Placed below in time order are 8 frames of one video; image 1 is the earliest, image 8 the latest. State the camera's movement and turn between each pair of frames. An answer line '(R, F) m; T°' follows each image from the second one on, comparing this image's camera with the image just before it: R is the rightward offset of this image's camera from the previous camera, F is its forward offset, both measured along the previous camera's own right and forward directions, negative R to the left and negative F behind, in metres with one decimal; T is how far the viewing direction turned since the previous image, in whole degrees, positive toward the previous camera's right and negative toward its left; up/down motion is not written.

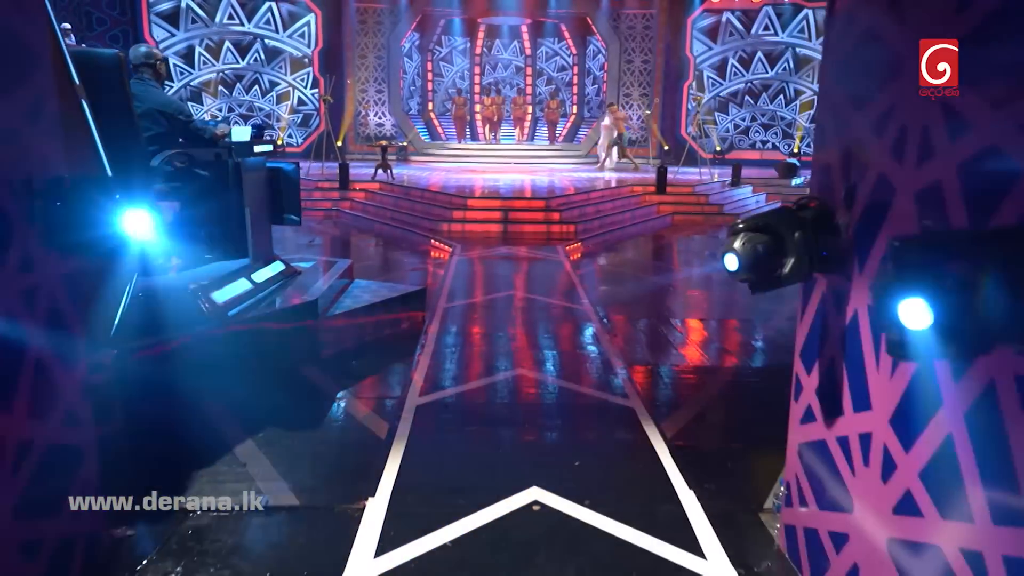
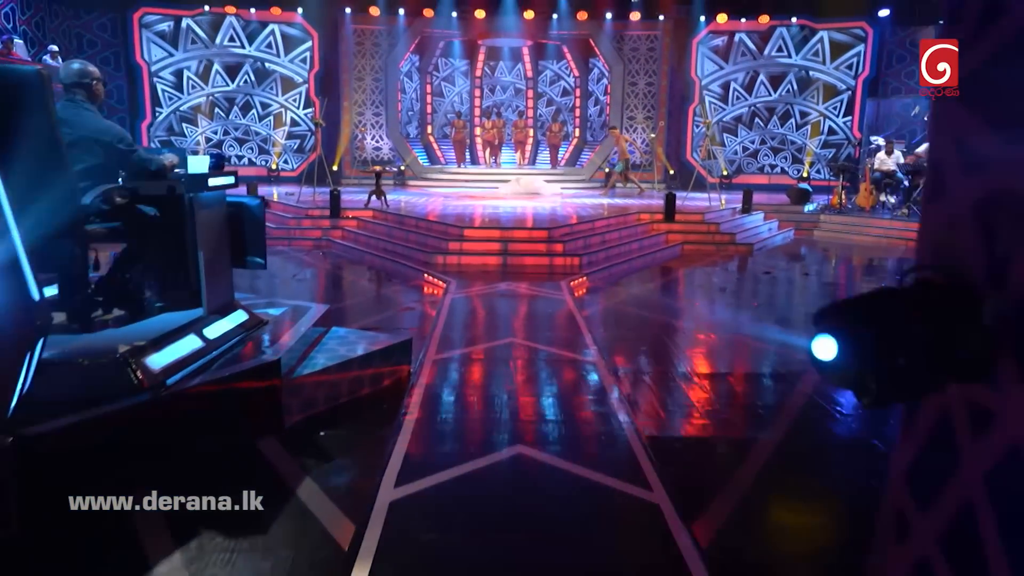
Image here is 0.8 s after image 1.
(0.0, +0.5) m; 0°
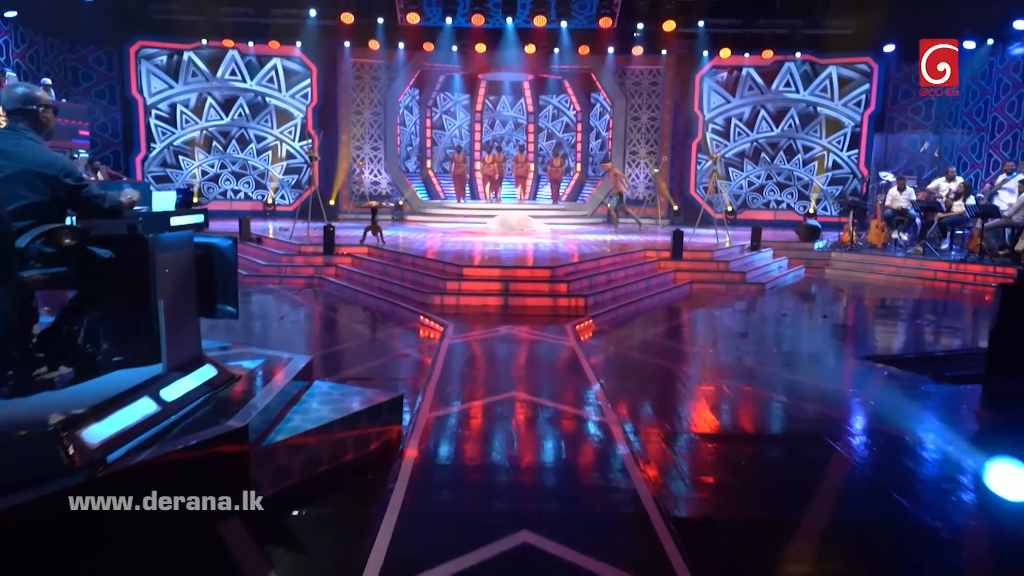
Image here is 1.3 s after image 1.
(0.0, +0.3) m; 0°
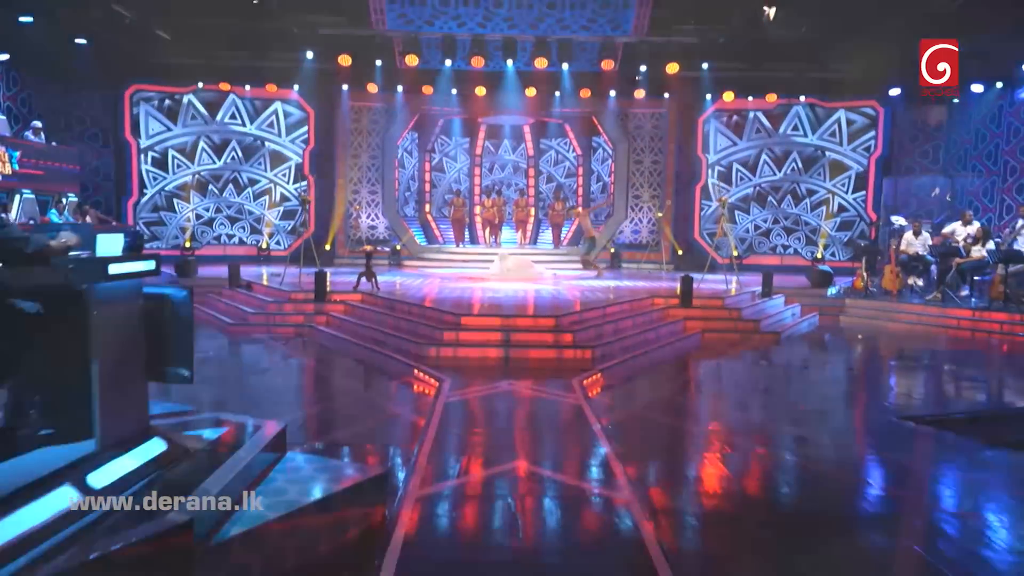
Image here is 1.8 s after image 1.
(0.0, +0.4) m; 0°
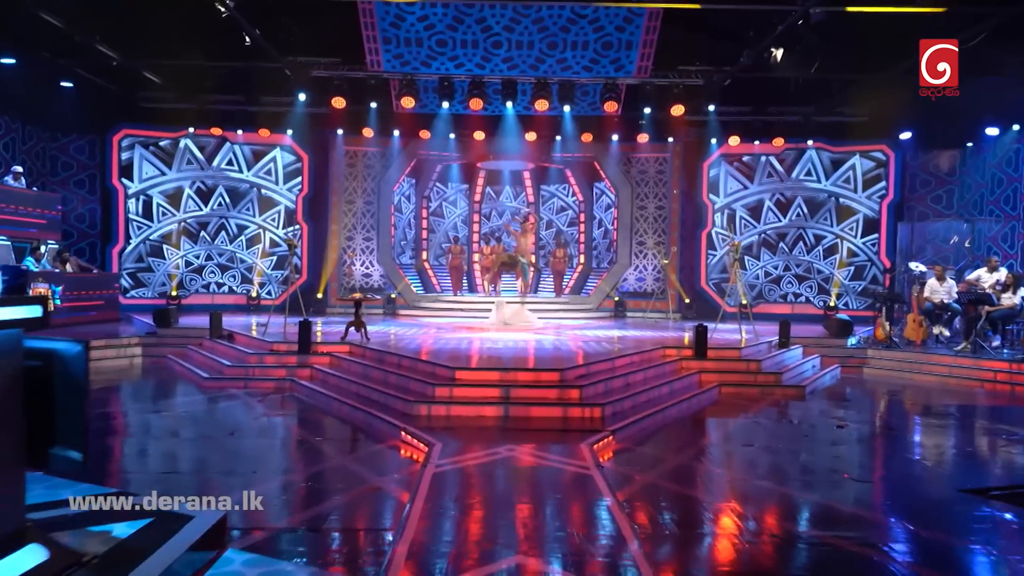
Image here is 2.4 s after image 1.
(0.0, +0.6) m; 0°
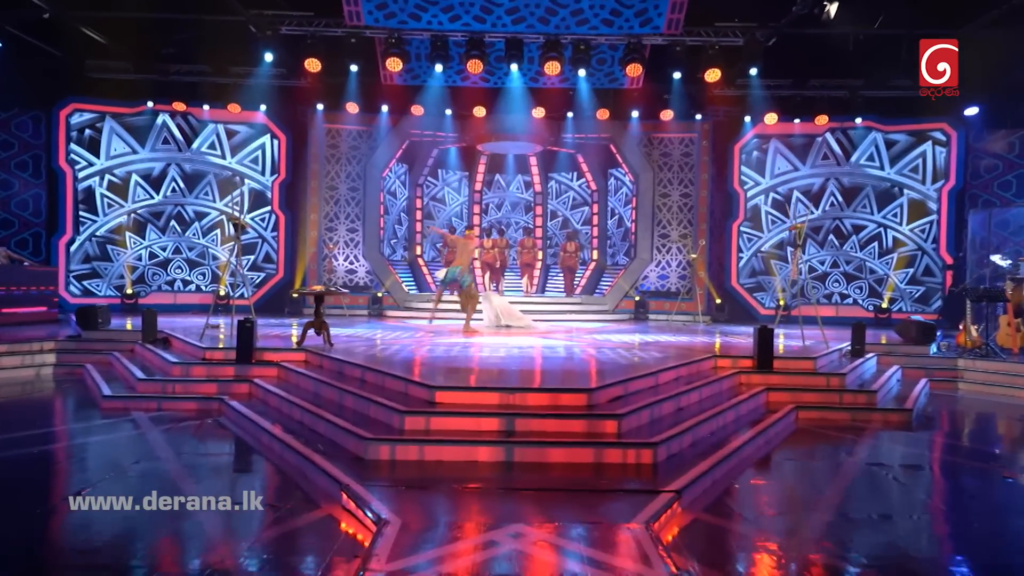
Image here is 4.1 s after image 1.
(0.0, +1.7) m; 0°
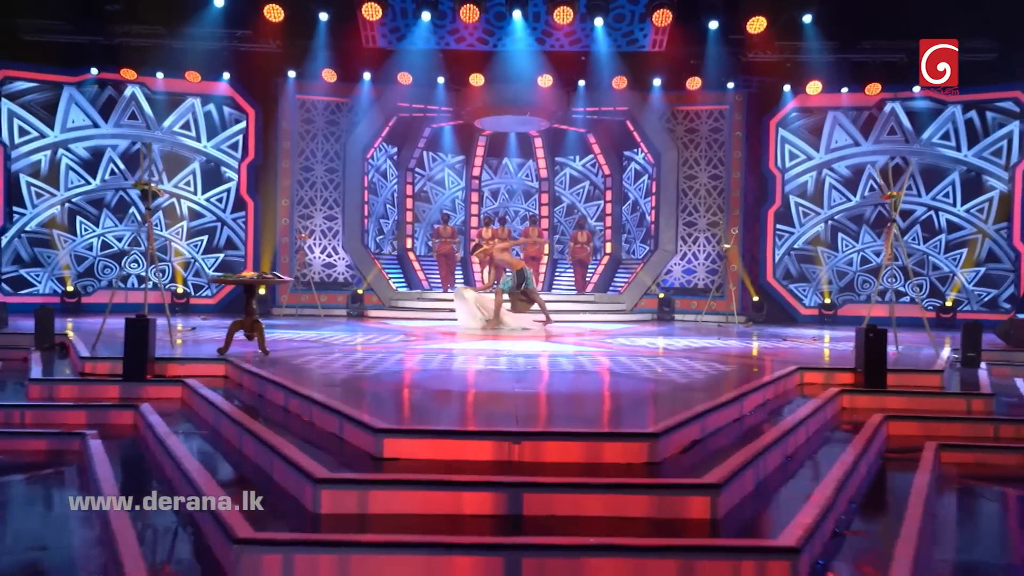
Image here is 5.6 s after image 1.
(0.0, +1.6) m; 0°
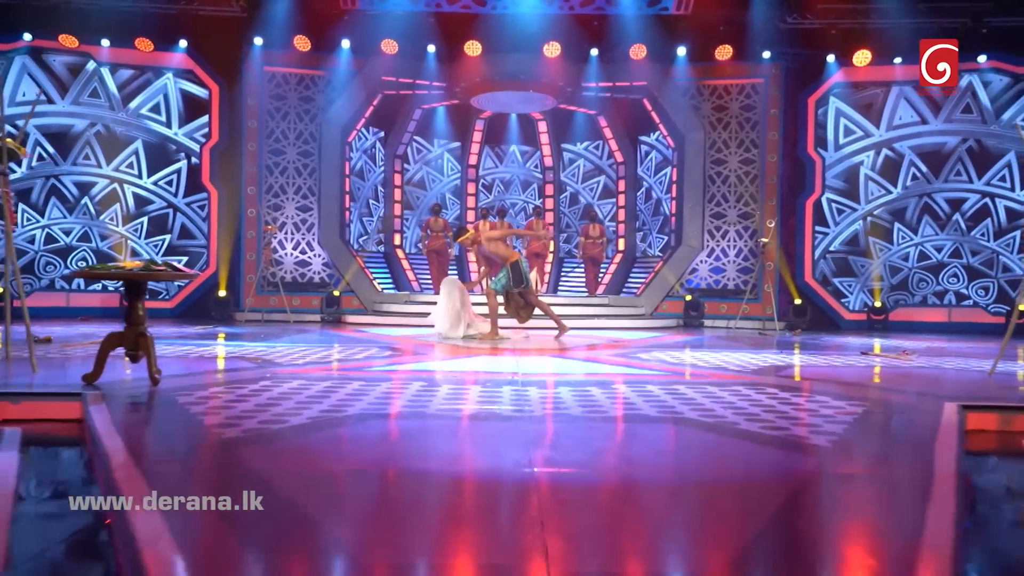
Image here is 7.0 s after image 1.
(0.0, +1.4) m; 0°
